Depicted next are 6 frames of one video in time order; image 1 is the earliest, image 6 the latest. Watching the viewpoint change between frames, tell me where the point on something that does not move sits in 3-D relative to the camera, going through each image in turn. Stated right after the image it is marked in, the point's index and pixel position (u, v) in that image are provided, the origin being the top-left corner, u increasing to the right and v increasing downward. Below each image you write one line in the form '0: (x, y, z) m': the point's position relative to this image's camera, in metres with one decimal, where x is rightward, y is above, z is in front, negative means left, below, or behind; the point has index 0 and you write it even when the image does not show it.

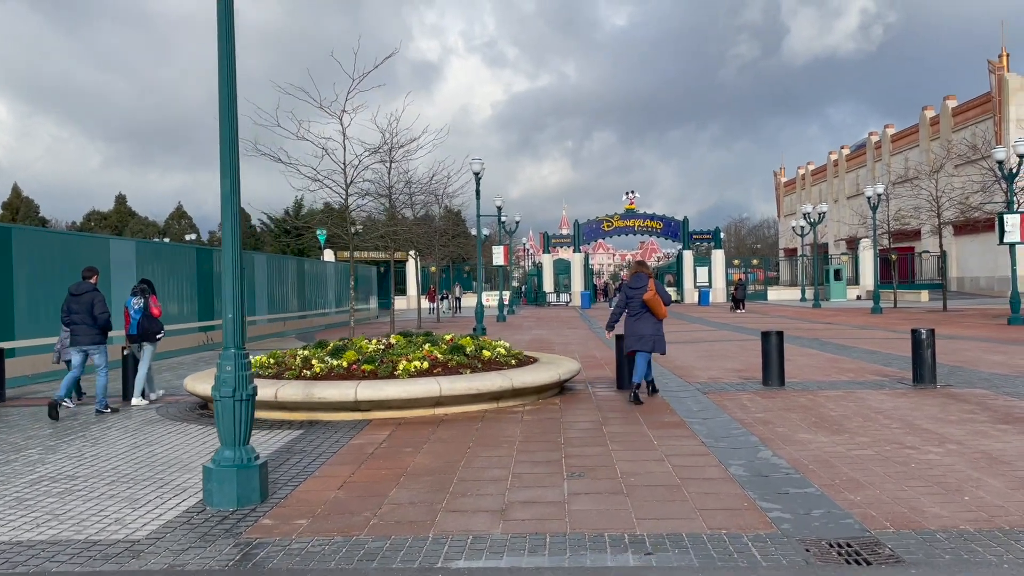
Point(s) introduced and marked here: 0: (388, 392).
0: (-1.2, -1.0, +8.0) m
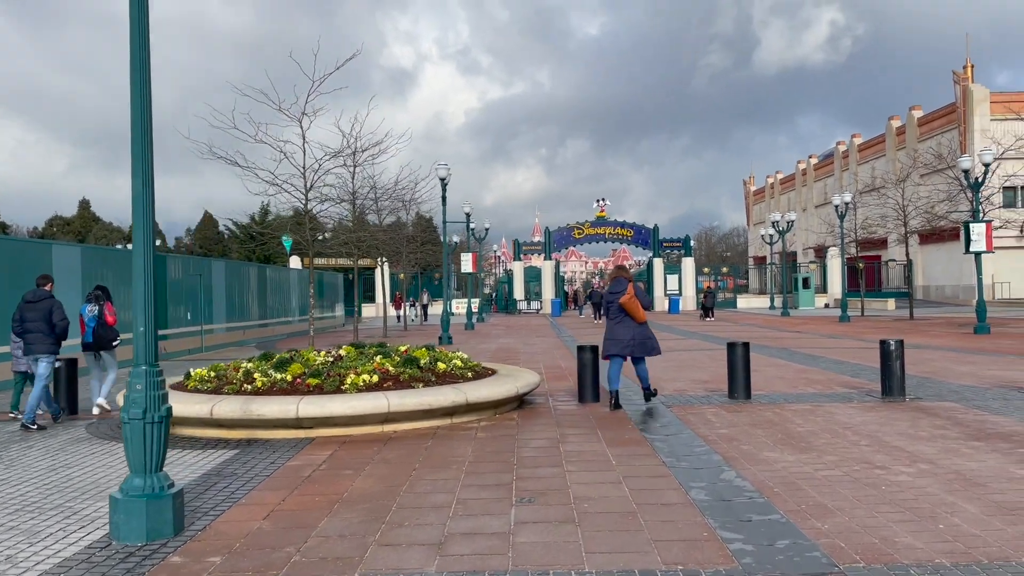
0: (-1.7, -1.1, +7.5) m
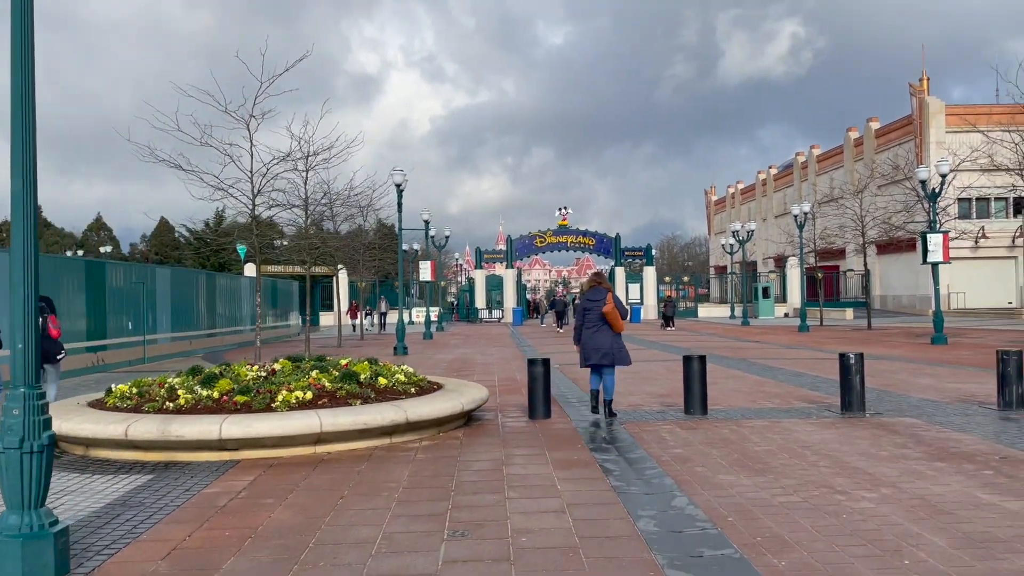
0: (-2.2, -1.2, +6.9) m
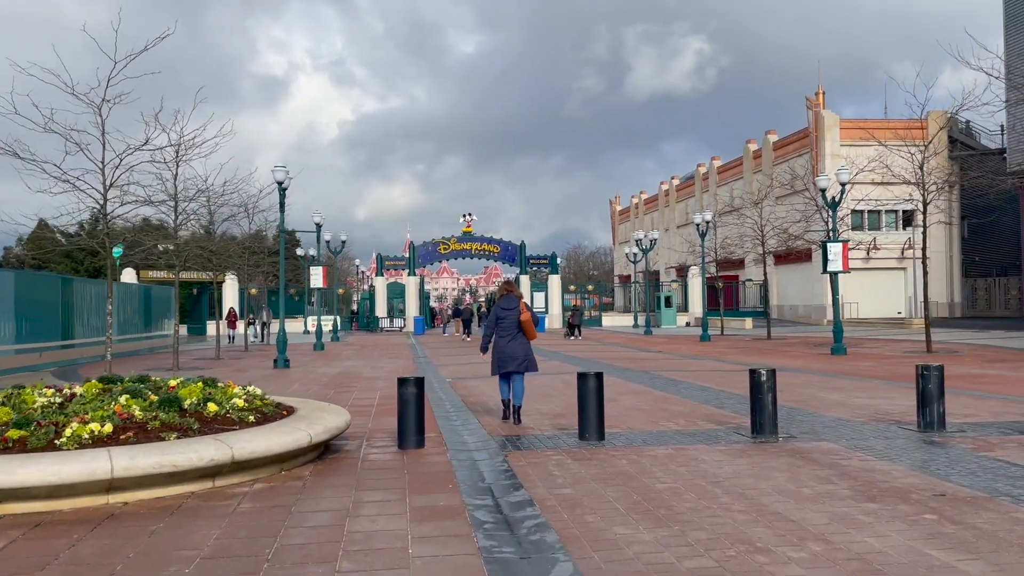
0: (-3.2, -1.2, +5.3) m
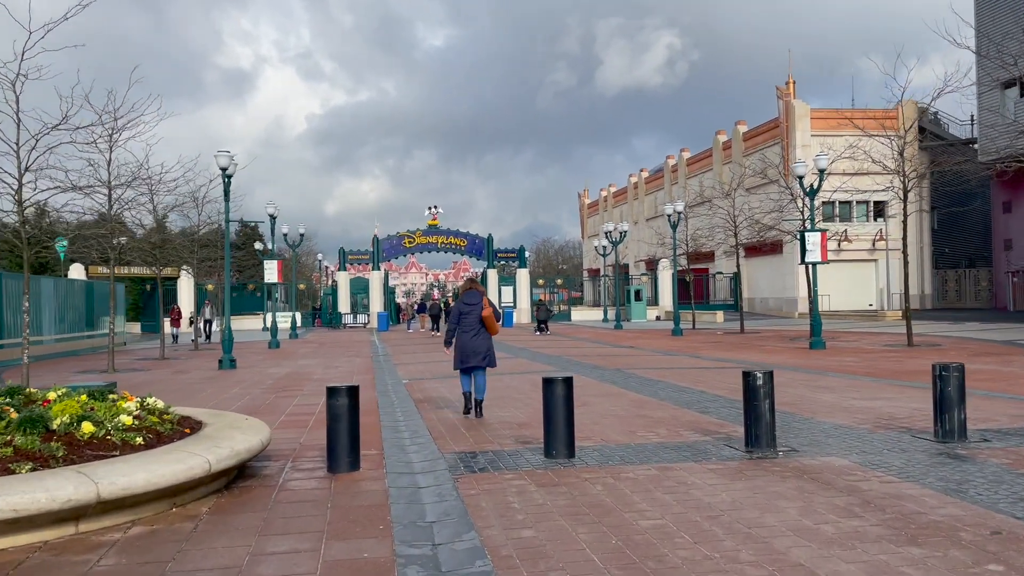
0: (-3.5, -1.2, +3.9) m
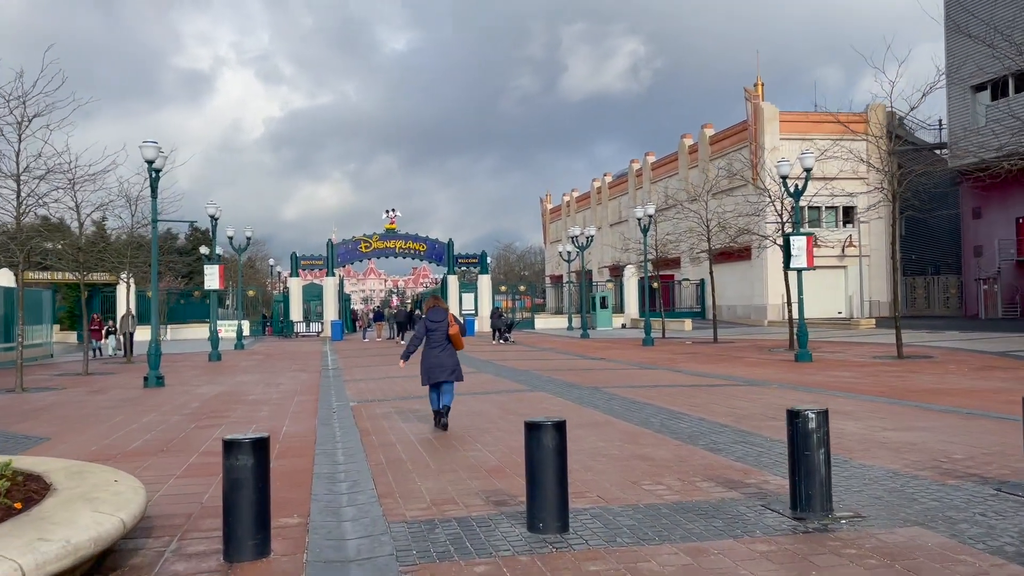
0: (-3.5, -1.2, +2.0) m
